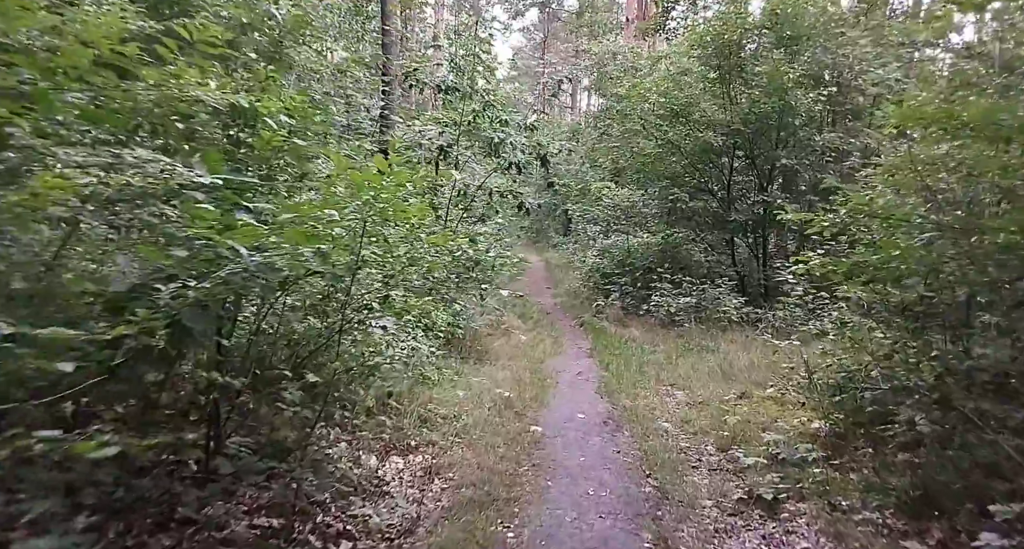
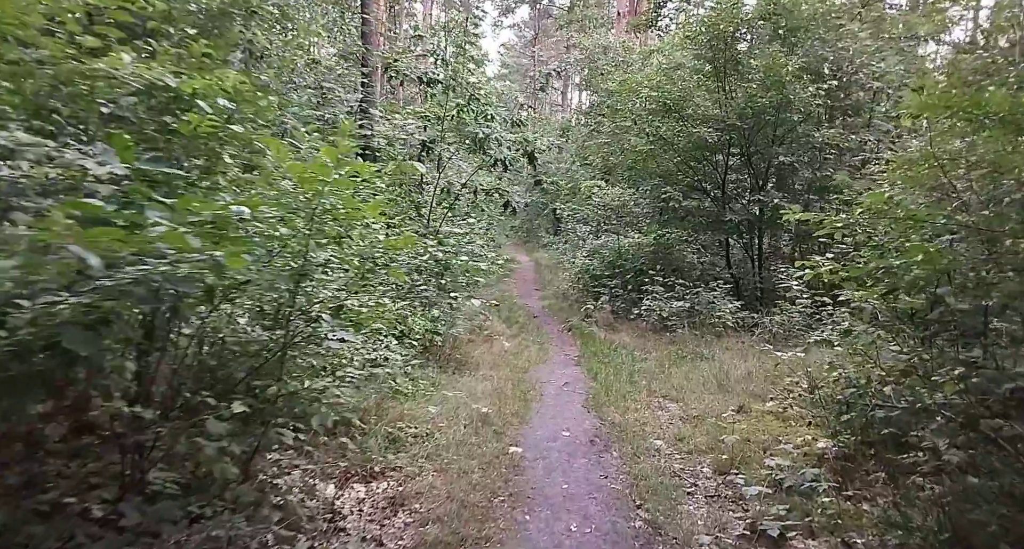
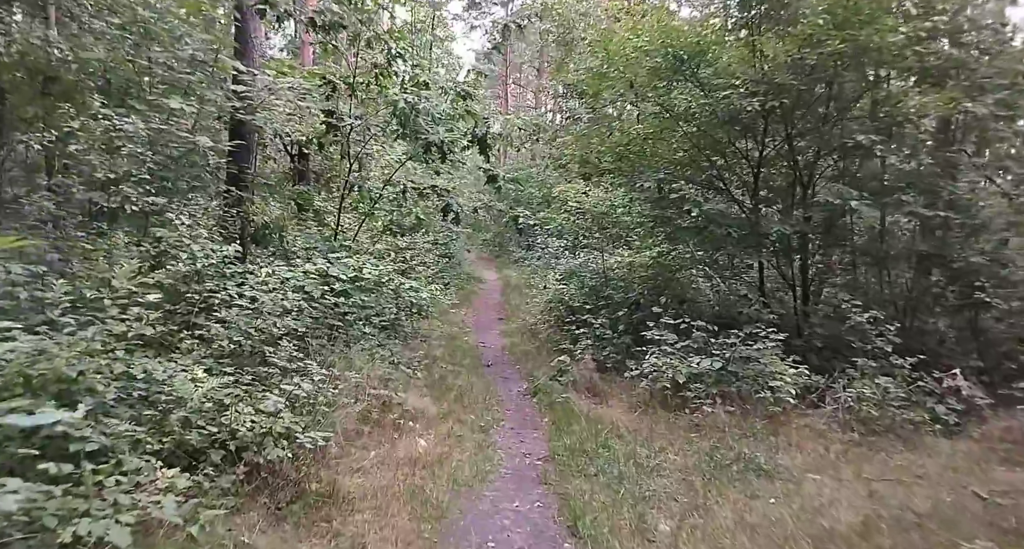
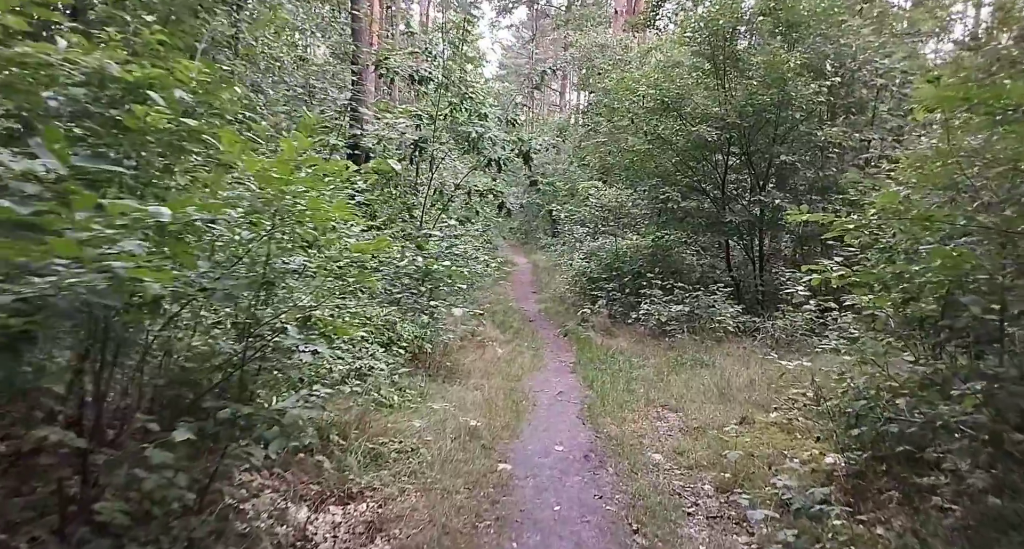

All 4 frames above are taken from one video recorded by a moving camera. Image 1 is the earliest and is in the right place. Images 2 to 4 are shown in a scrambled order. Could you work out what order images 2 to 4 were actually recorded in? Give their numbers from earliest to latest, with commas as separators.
2, 4, 3
